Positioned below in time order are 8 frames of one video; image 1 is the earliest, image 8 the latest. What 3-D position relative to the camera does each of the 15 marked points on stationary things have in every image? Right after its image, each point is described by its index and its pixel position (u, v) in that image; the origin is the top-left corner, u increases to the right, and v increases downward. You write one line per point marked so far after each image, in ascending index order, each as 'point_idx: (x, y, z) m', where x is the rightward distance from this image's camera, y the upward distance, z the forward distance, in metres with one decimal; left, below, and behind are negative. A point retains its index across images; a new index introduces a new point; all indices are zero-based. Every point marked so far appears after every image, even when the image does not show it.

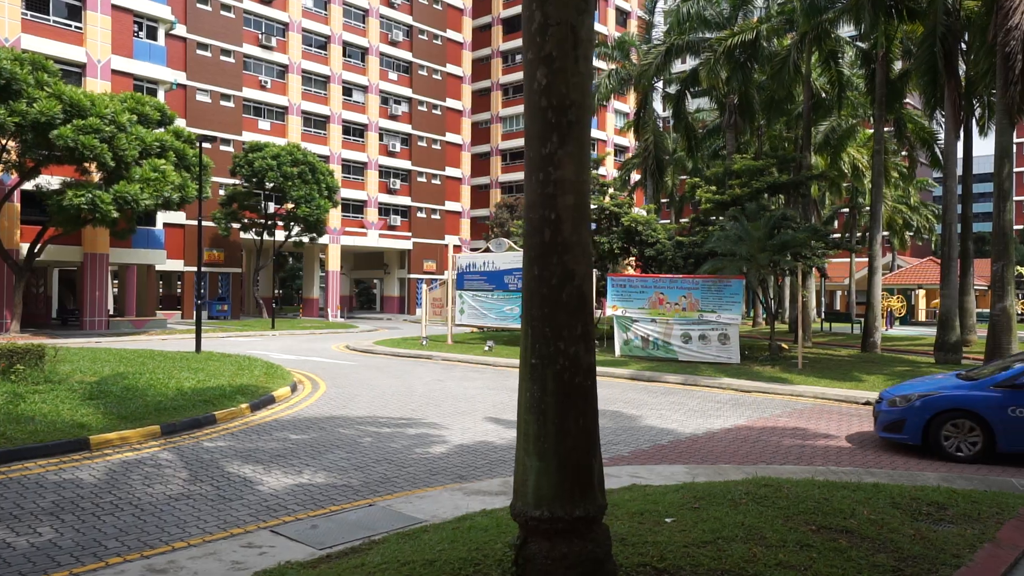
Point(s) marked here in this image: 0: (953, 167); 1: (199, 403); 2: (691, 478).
0: (+11.7, +3.2, +19.3) m
1: (-4.6, -1.7, +10.7) m
2: (+1.8, -2.0, +7.5) m
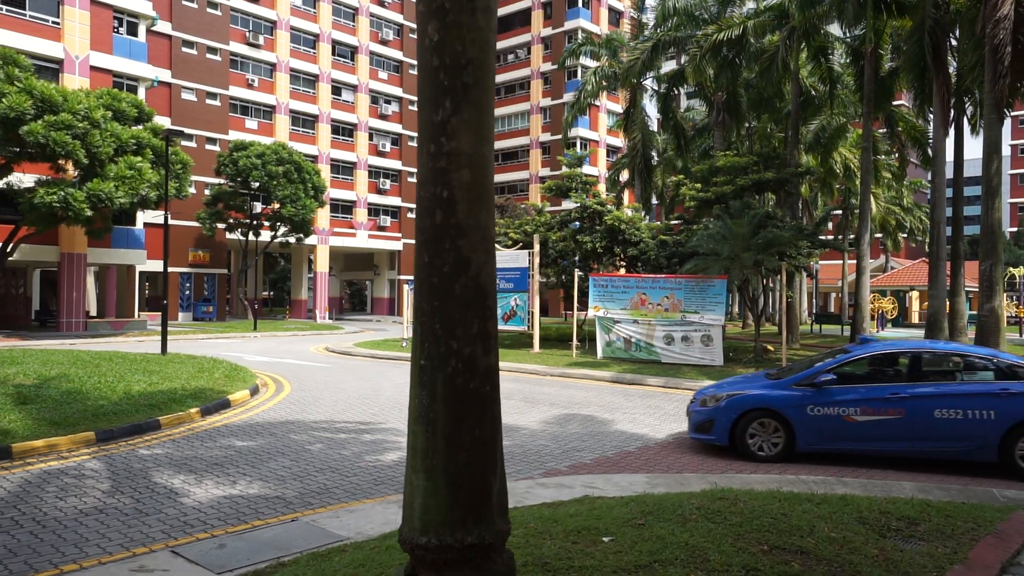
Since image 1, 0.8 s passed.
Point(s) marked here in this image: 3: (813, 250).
0: (+11.2, +3.2, +18.9) m
1: (-5.2, -1.7, +10.2) m
2: (+1.3, -1.9, +7.0) m
3: (+8.2, +1.1, +19.7) m
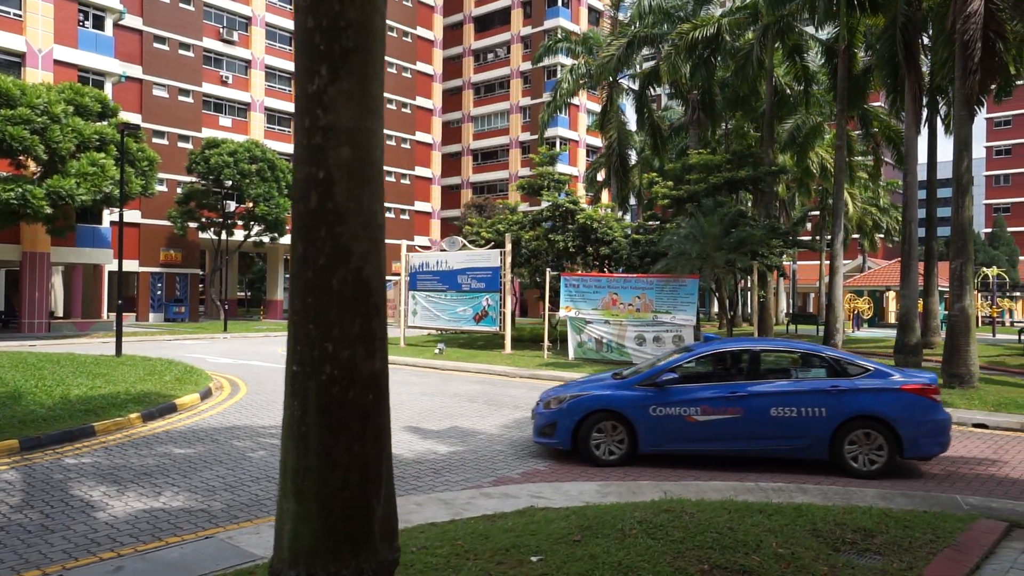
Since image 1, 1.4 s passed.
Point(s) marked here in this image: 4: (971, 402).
0: (+10.4, +3.2, +18.8) m
1: (-5.8, -1.7, +9.7) m
2: (+0.8, -1.9, +6.6) m
3: (+7.4, +1.1, +19.5) m
4: (+8.3, -2.0, +13.1) m
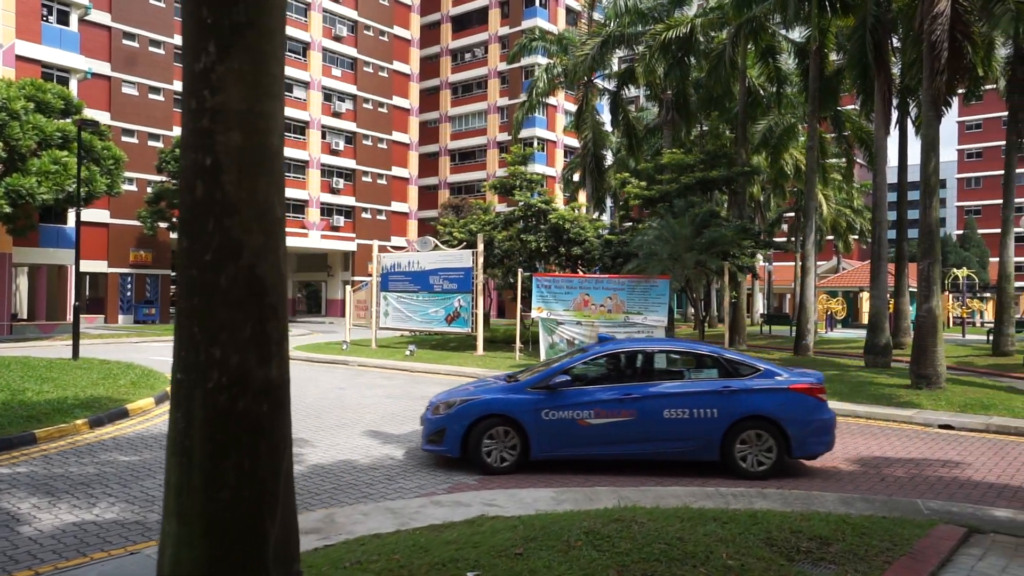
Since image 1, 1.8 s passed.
0: (+9.6, +3.2, +18.8) m
1: (-6.3, -1.7, +9.3) m
2: (+0.4, -1.9, +6.4) m
3: (+6.6, +1.0, +19.5) m
4: (+7.7, -2.1, +13.0) m
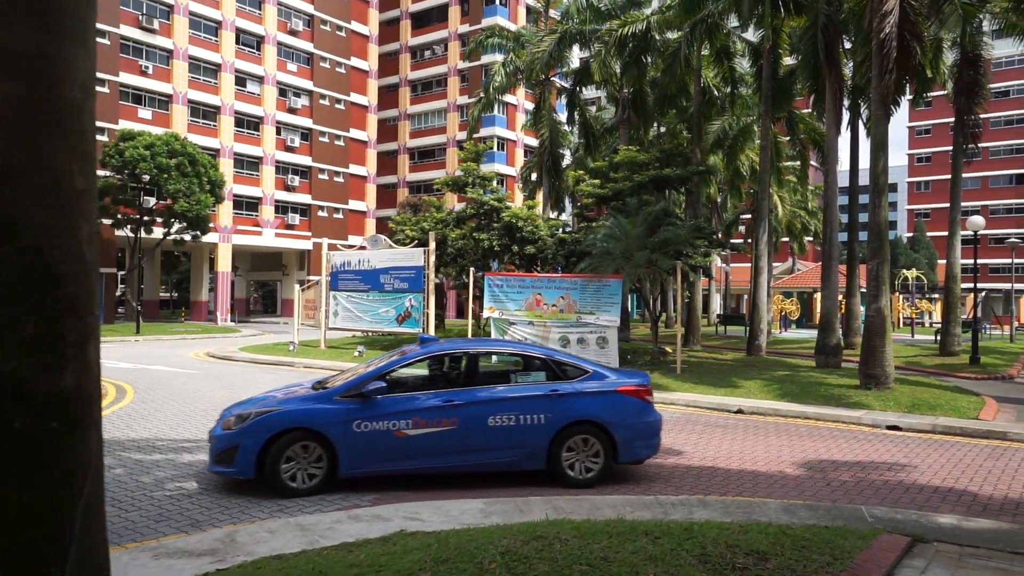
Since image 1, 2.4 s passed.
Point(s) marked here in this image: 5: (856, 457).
0: (+8.4, +3.2, +18.8) m
1: (-7.0, -1.6, +8.5) m
2: (-0.3, -1.9, +6.0) m
3: (+5.3, +1.0, +19.3) m
4: (+6.7, -2.1, +13.0) m
5: (+4.4, -2.2, +9.3) m
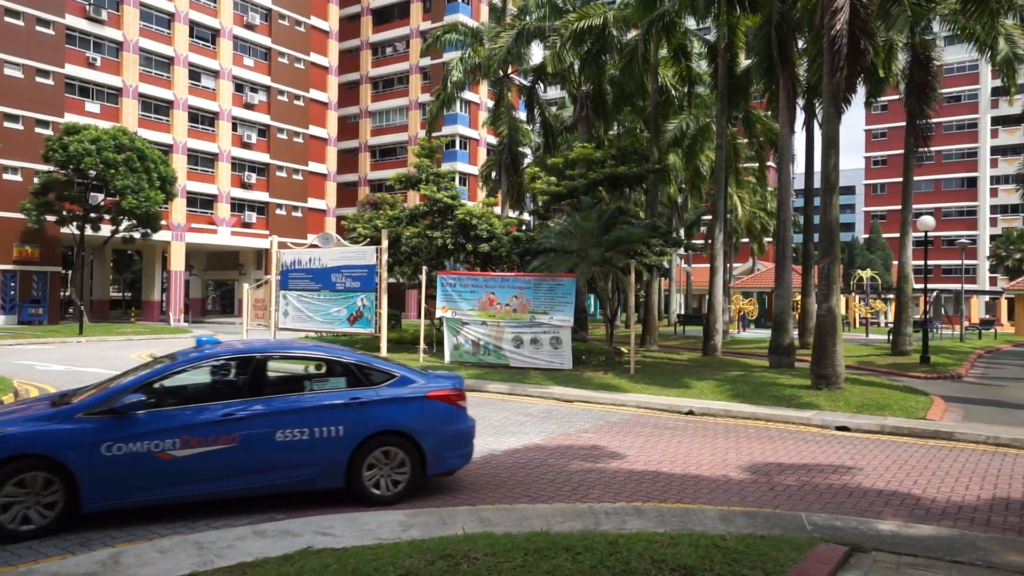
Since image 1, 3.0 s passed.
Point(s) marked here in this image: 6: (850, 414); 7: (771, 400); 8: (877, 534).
0: (+7.1, +3.2, +18.8) m
1: (-7.7, -1.6, +7.7) m
2: (-0.9, -1.9, +5.6) m
3: (+4.1, +1.1, +19.1) m
4: (+5.8, -2.0, +12.9) m
5: (+3.6, -2.2, +9.1) m
6: (+5.7, -2.1, +12.2) m
7: (+4.8, -2.1, +13.4) m
8: (+2.9, -2.0, +5.8) m
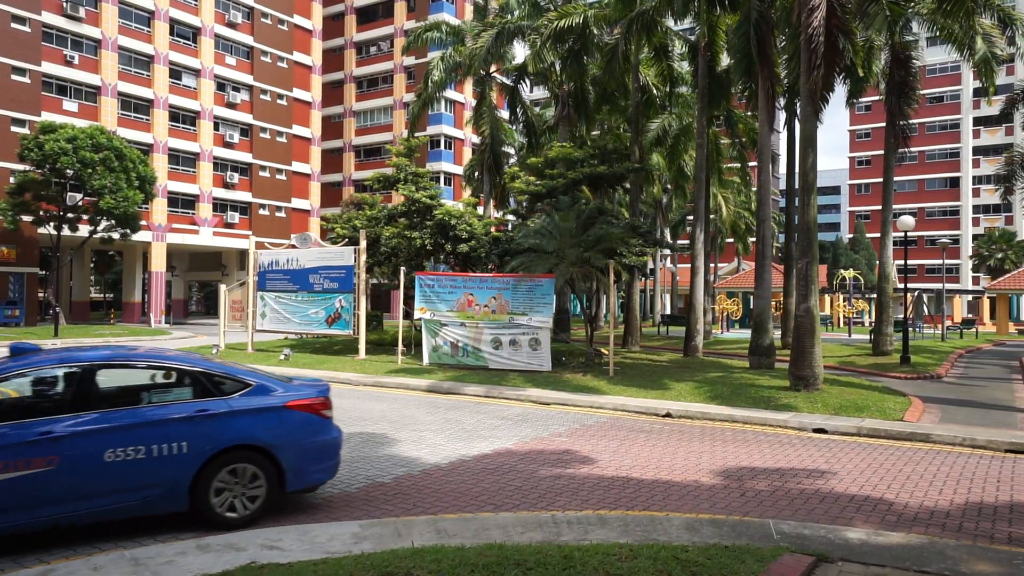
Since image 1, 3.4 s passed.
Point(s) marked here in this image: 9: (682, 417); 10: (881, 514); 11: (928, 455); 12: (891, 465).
0: (+6.6, +3.2, +18.7) m
1: (-8.1, -1.6, +7.4) m
2: (-1.2, -1.9, +5.3) m
3: (+3.5, +1.0, +19.0) m
4: (+5.3, -2.0, +12.7) m
5: (+3.3, -2.2, +8.9) m
6: (+5.2, -2.1, +12.1) m
7: (+4.3, -2.1, +13.3) m
8: (+2.6, -2.0, +5.6) m
9: (+2.9, -2.2, +12.5) m
10: (+3.4, -2.1, +6.8) m
11: (+5.5, -2.2, +9.5) m
12: (+4.6, -2.2, +8.9) m
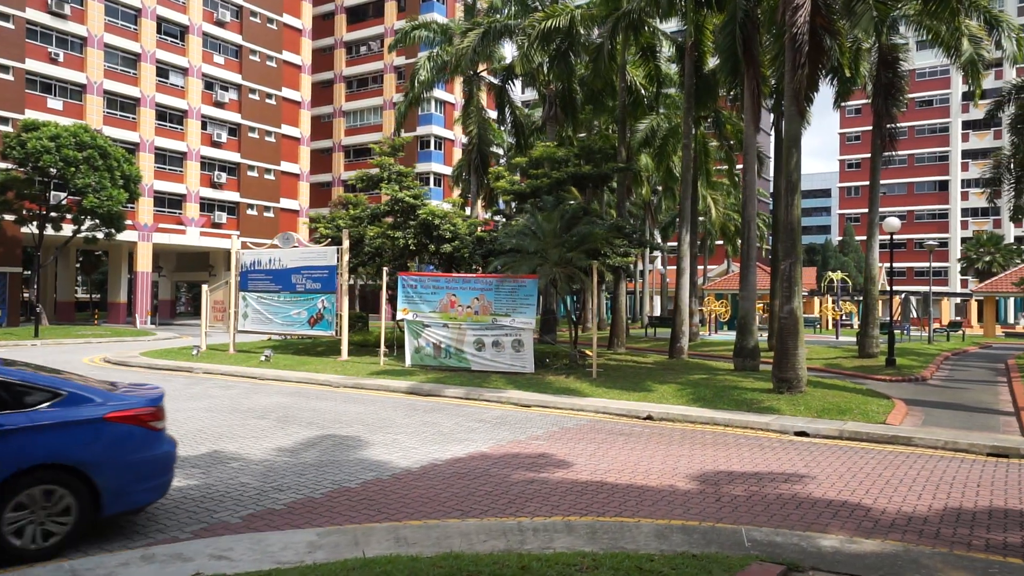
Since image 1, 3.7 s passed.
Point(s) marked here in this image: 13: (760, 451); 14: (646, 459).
0: (+6.2, +3.2, +18.6) m
1: (-8.4, -1.6, +7.1) m
2: (-1.5, -1.9, +5.1) m
3: (+3.1, +1.0, +18.8) m
4: (+4.9, -2.1, +12.6) m
5: (+2.9, -2.2, +8.8) m
6: (+4.9, -2.1, +11.9) m
7: (+4.0, -2.1, +13.1) m
8: (+2.3, -2.0, +5.4) m
9: (+2.6, -2.2, +12.3) m
10: (+3.2, -2.1, +6.6) m
11: (+5.2, -2.2, +9.4) m
12: (+4.3, -2.2, +8.7) m
13: (+3.4, -2.2, +9.8) m
14: (+1.7, -2.2, +9.3) m
